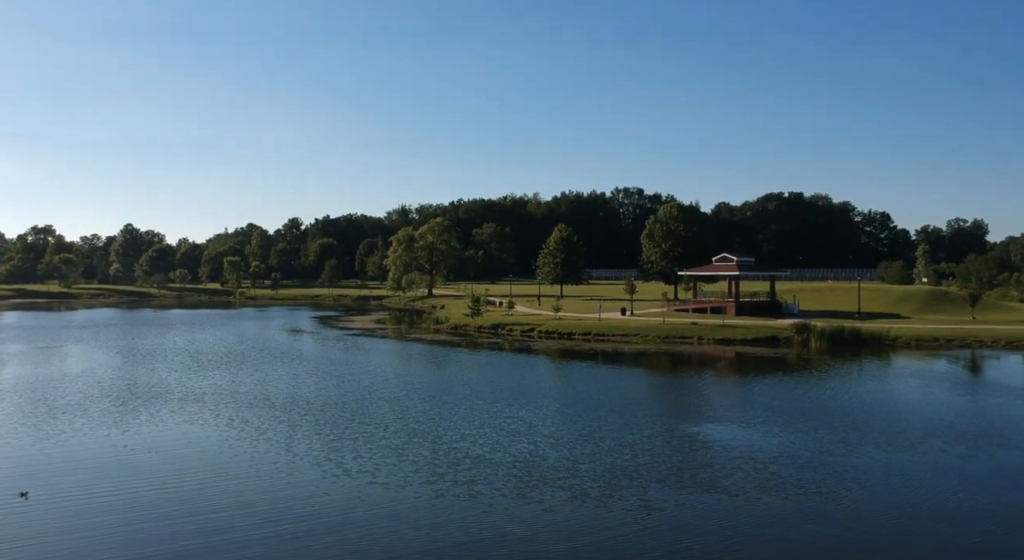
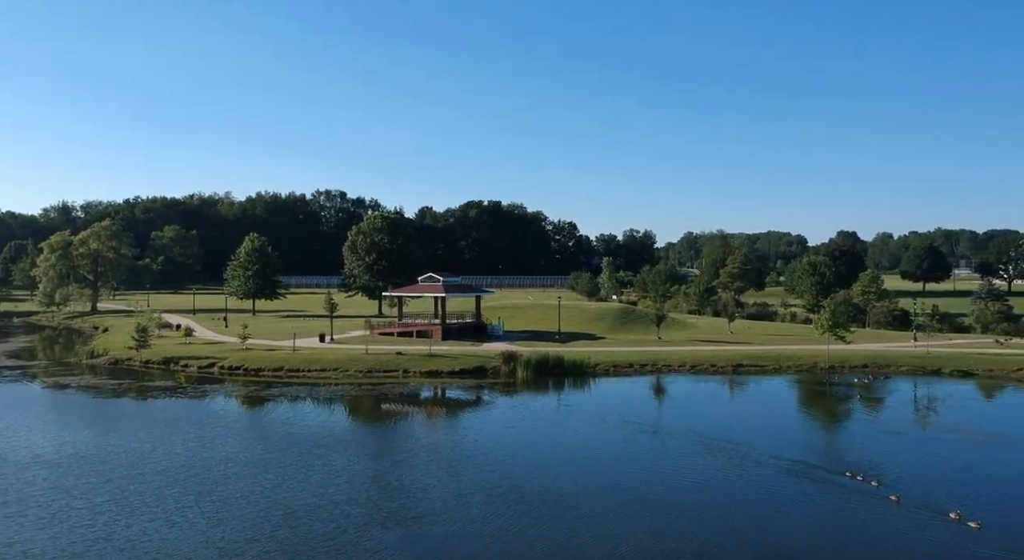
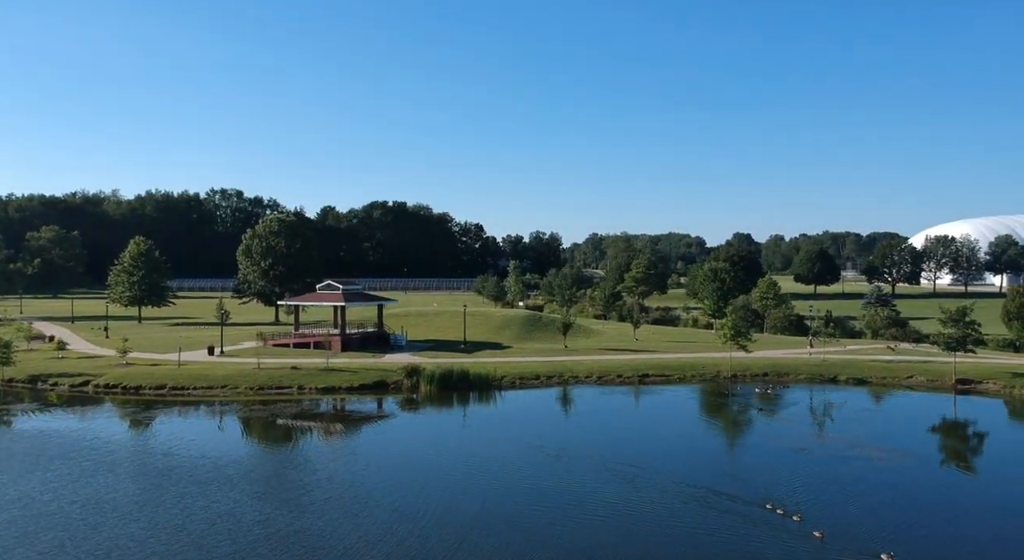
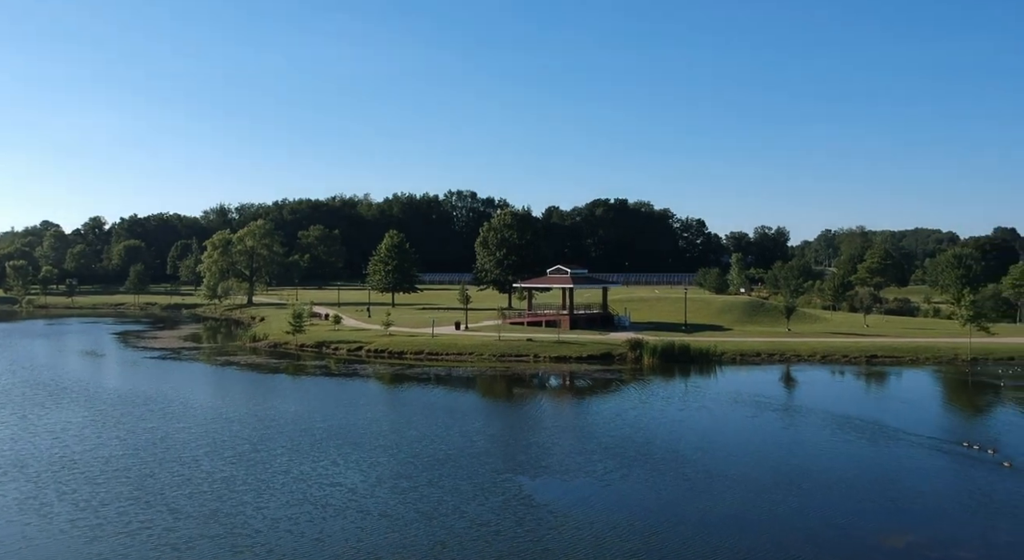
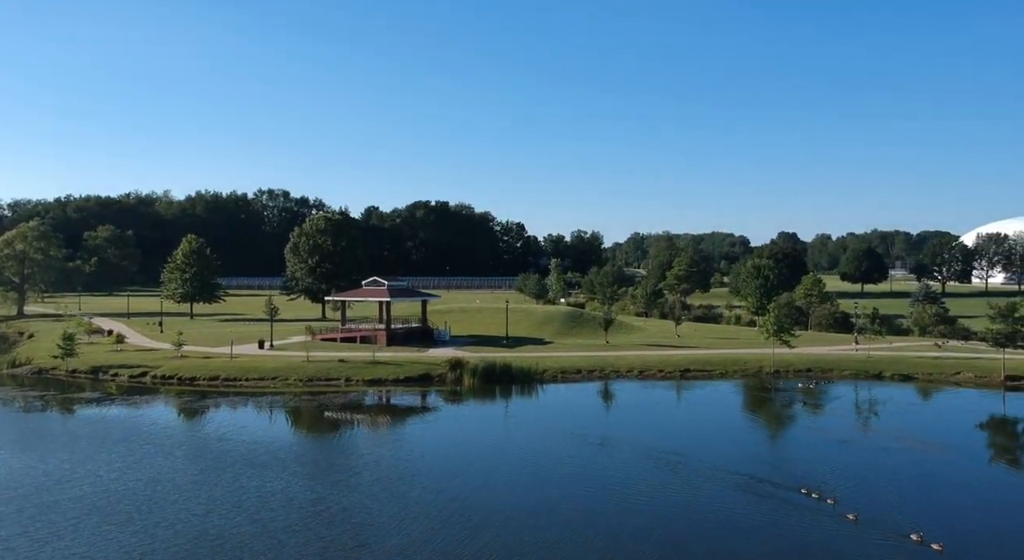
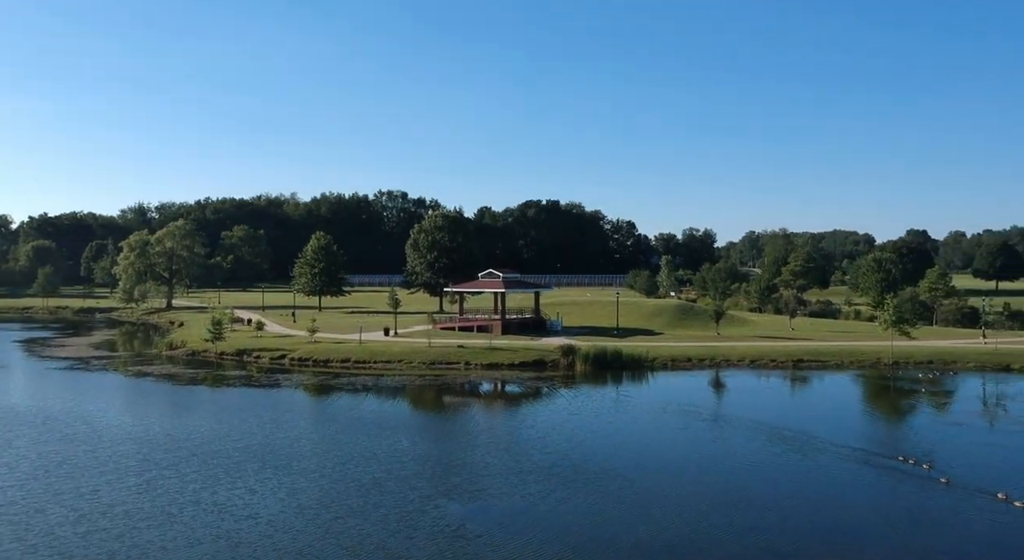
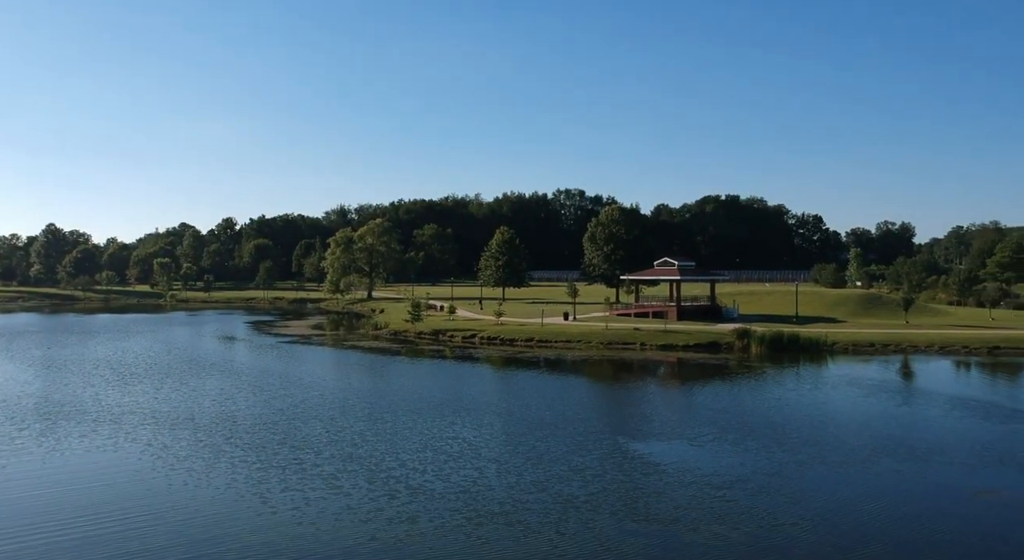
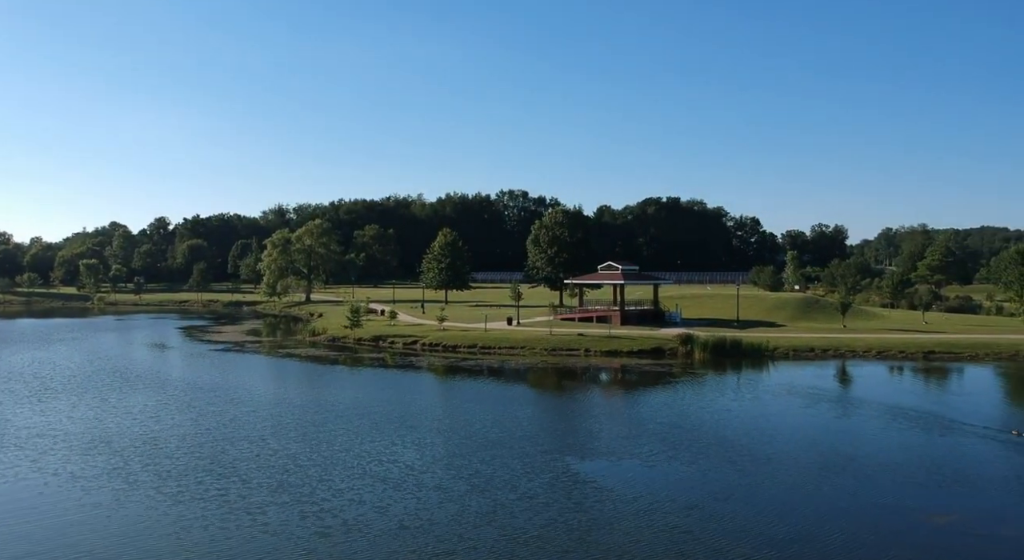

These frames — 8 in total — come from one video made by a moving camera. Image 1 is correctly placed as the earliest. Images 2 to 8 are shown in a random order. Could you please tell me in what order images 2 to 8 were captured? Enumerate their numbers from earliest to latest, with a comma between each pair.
7, 8, 4, 6, 2, 5, 3
